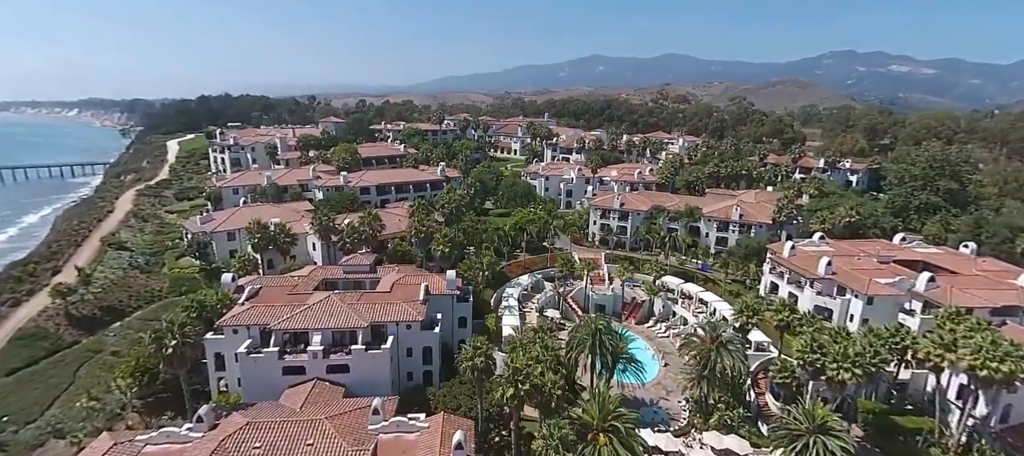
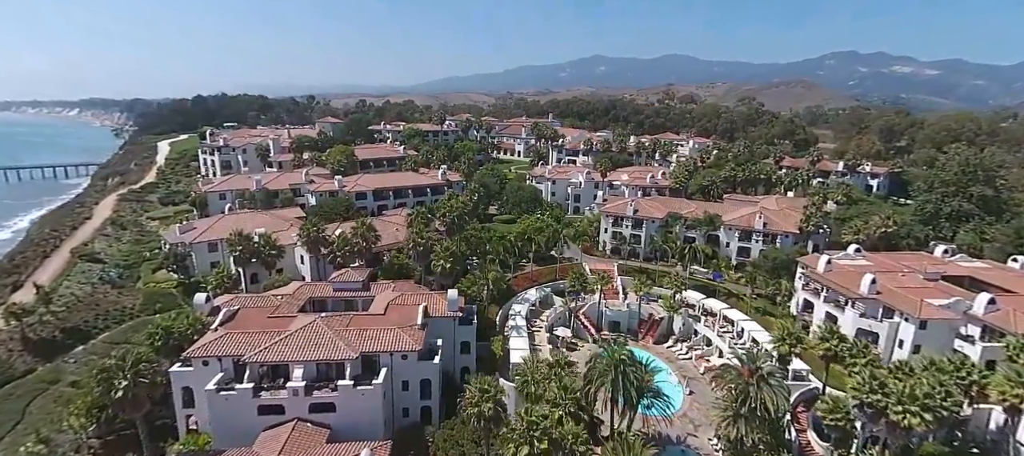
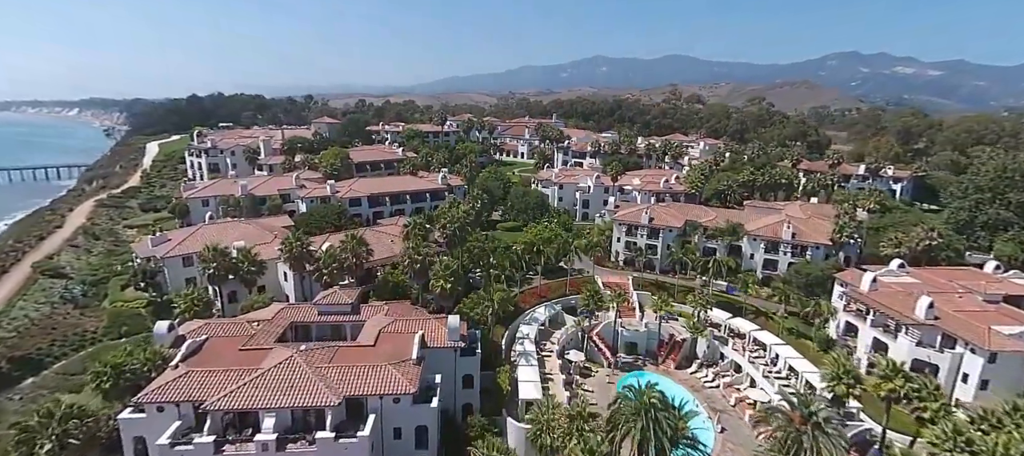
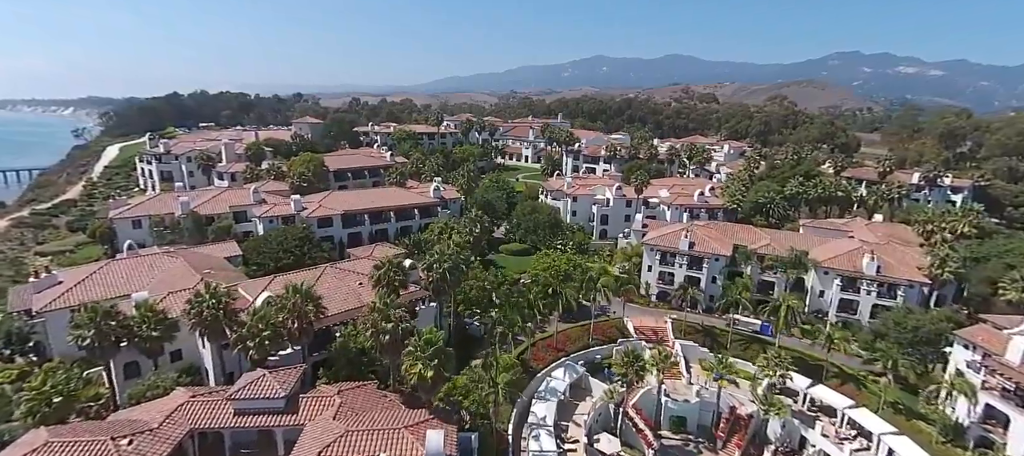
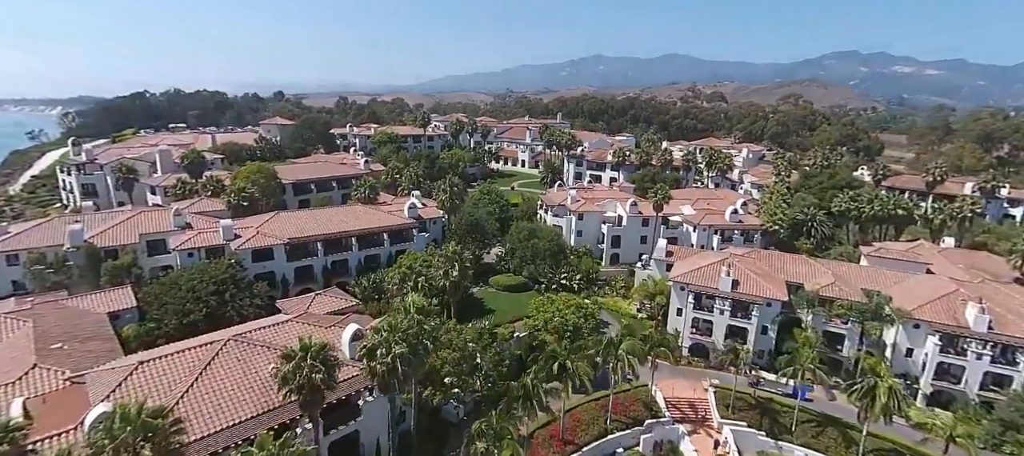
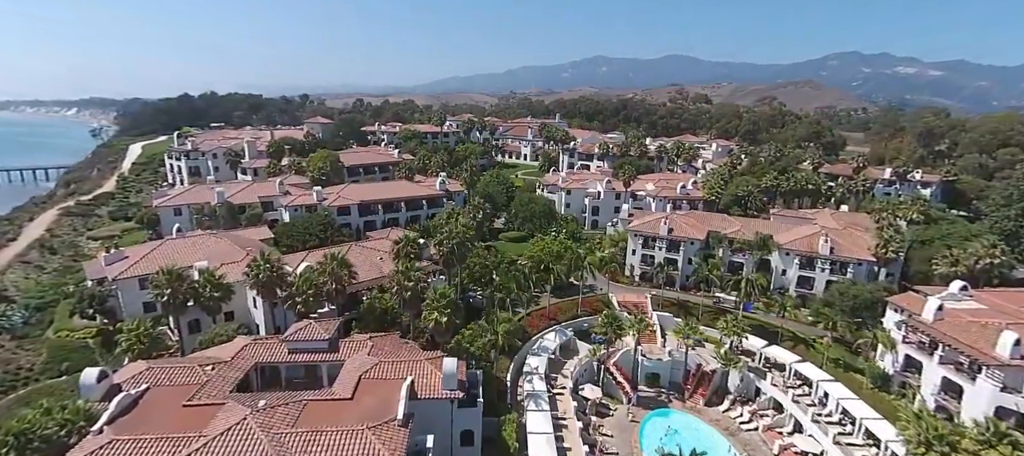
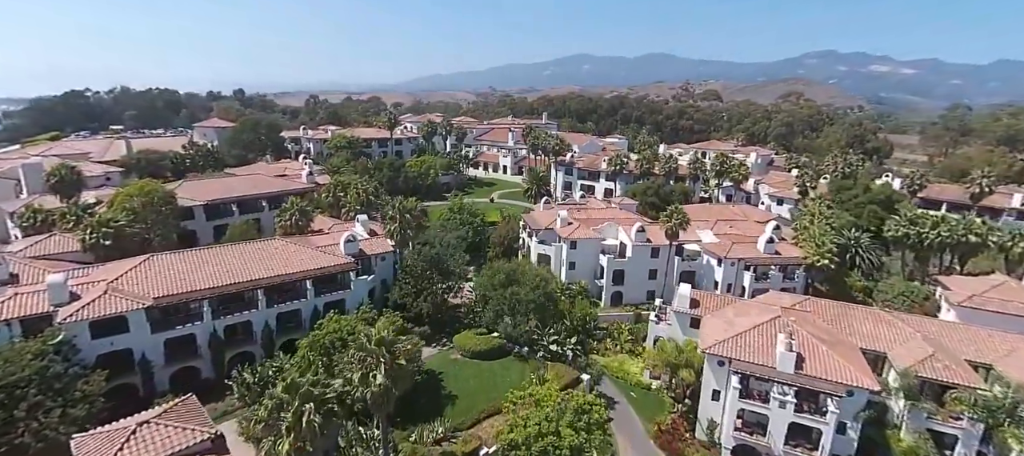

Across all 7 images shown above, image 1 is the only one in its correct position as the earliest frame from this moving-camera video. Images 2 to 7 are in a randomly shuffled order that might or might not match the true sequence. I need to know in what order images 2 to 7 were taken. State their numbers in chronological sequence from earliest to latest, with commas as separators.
2, 3, 6, 4, 5, 7
